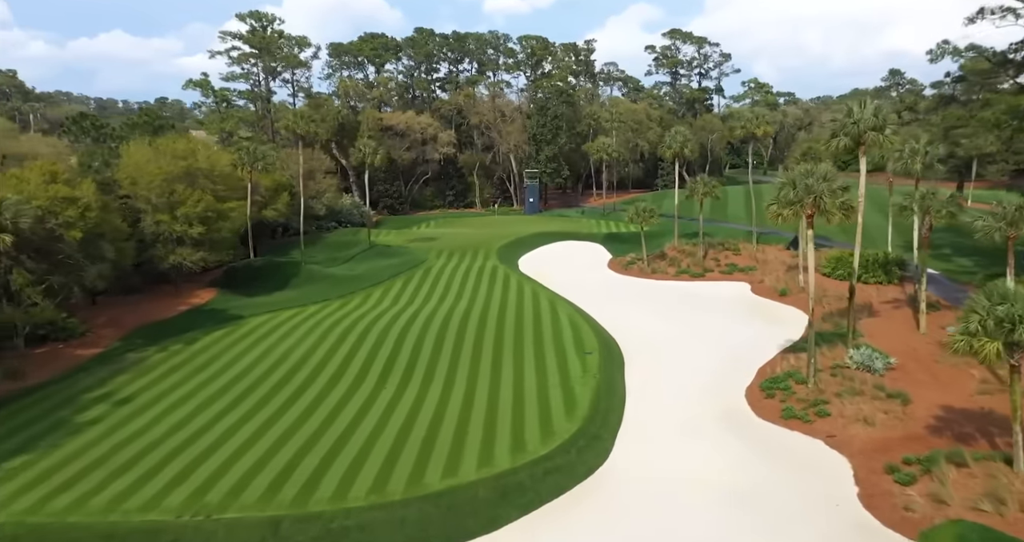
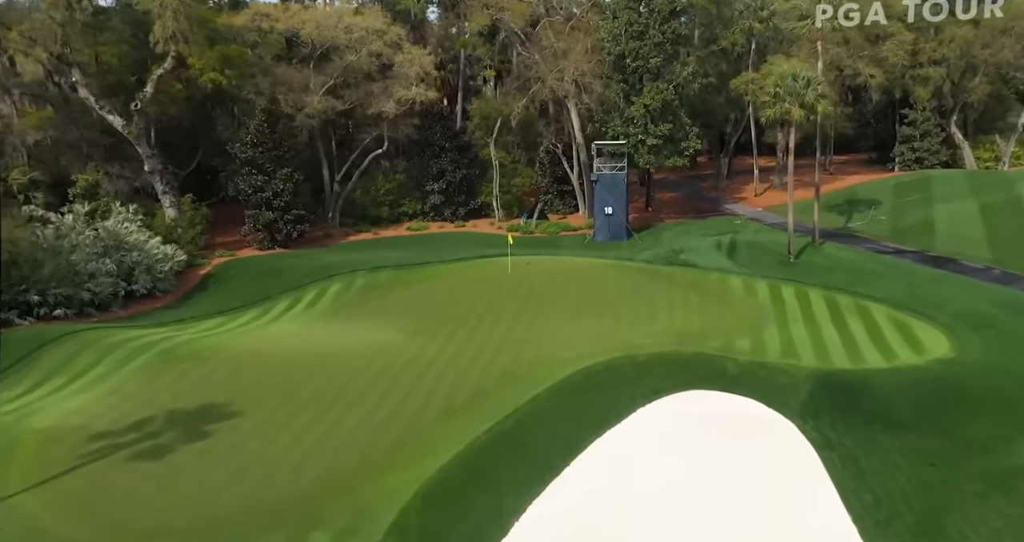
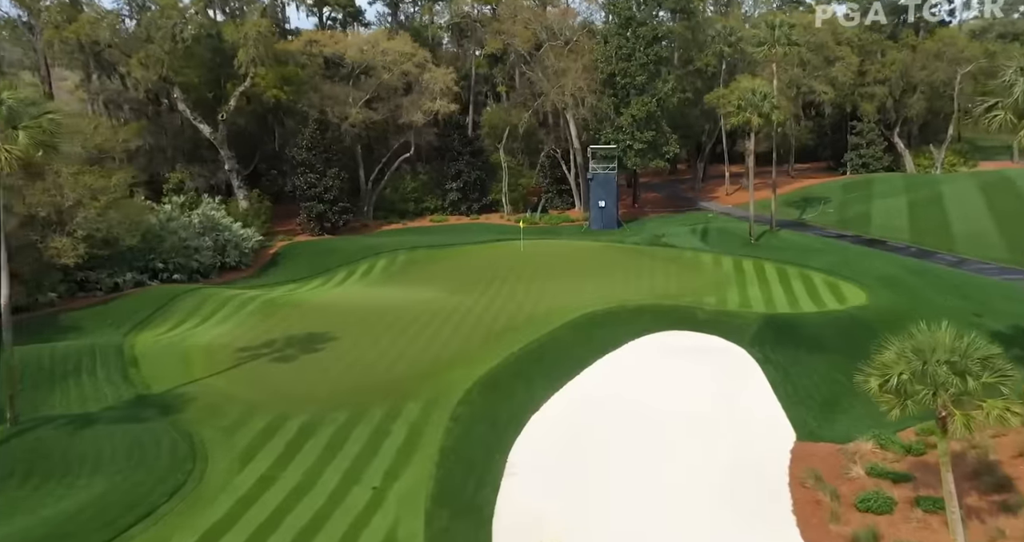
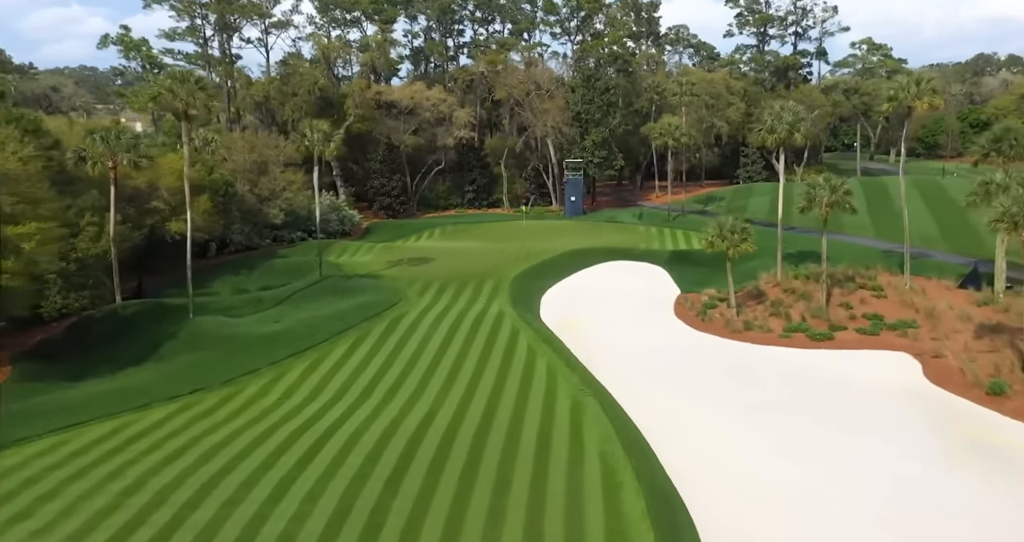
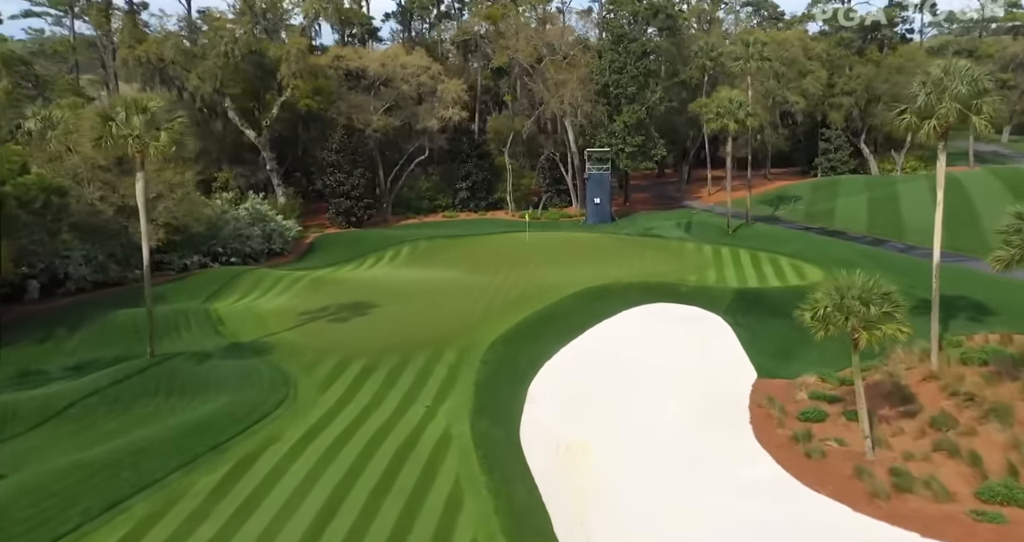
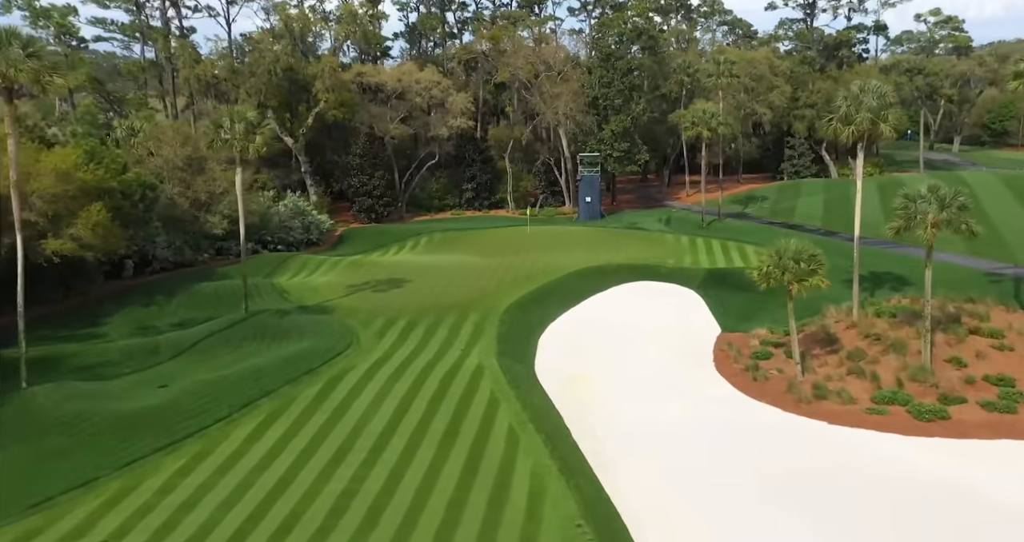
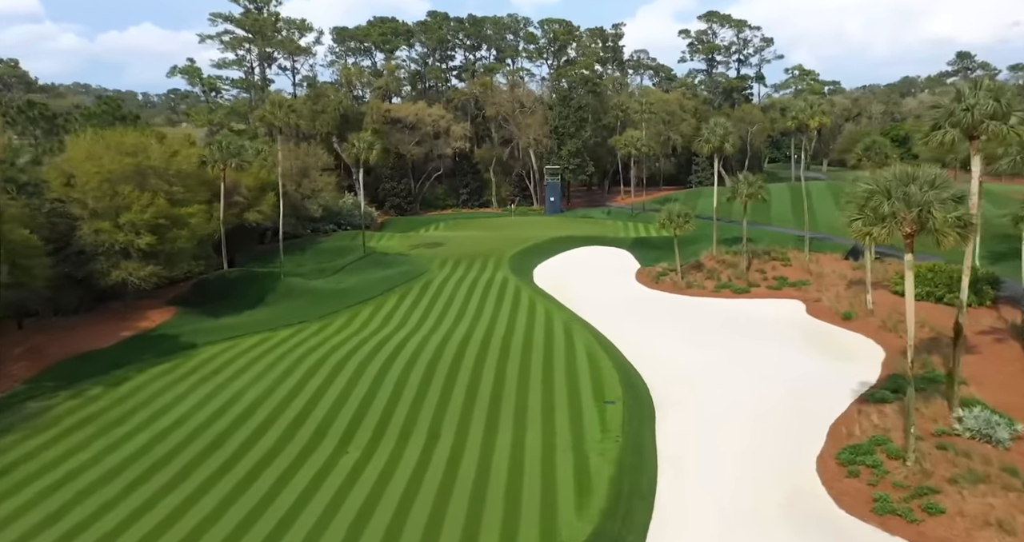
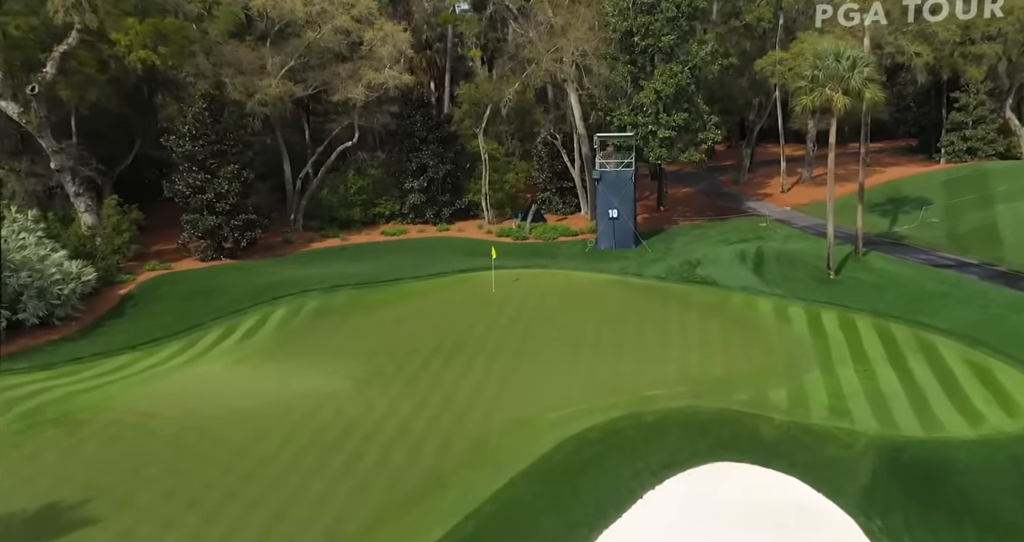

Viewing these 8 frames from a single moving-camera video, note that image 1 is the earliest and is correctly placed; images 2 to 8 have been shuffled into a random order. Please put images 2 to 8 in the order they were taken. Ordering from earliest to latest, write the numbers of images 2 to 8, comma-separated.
7, 4, 6, 5, 3, 2, 8
